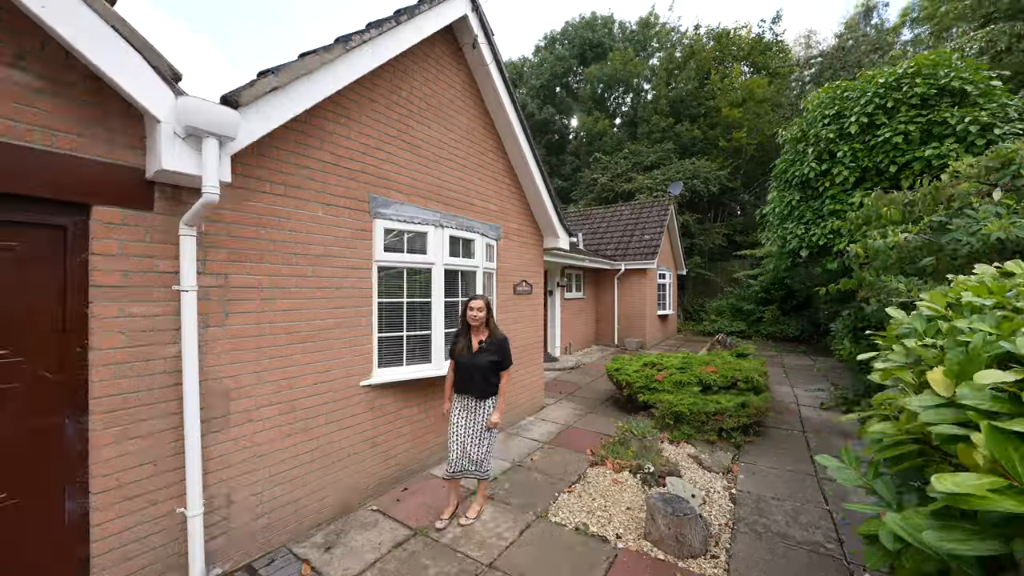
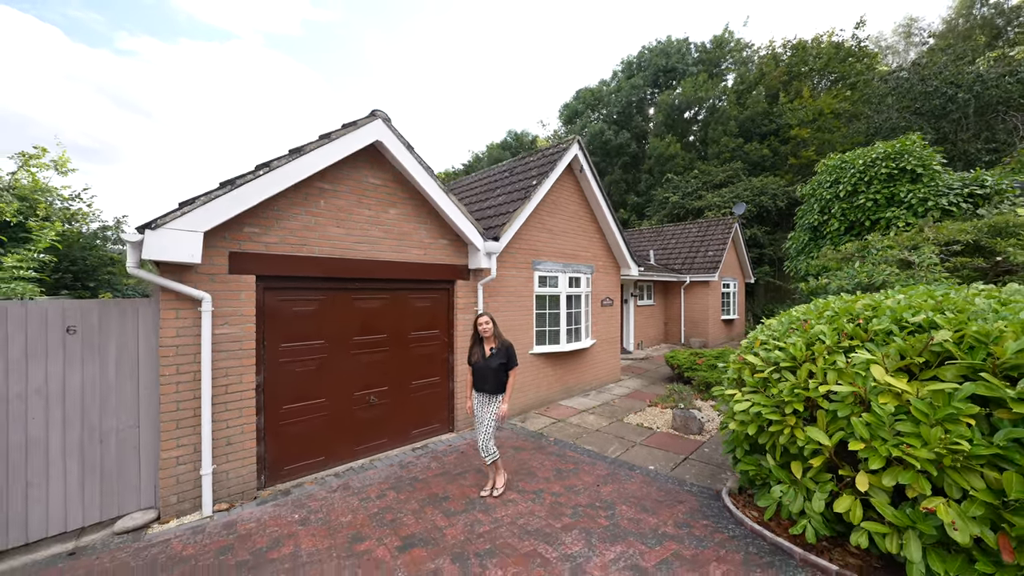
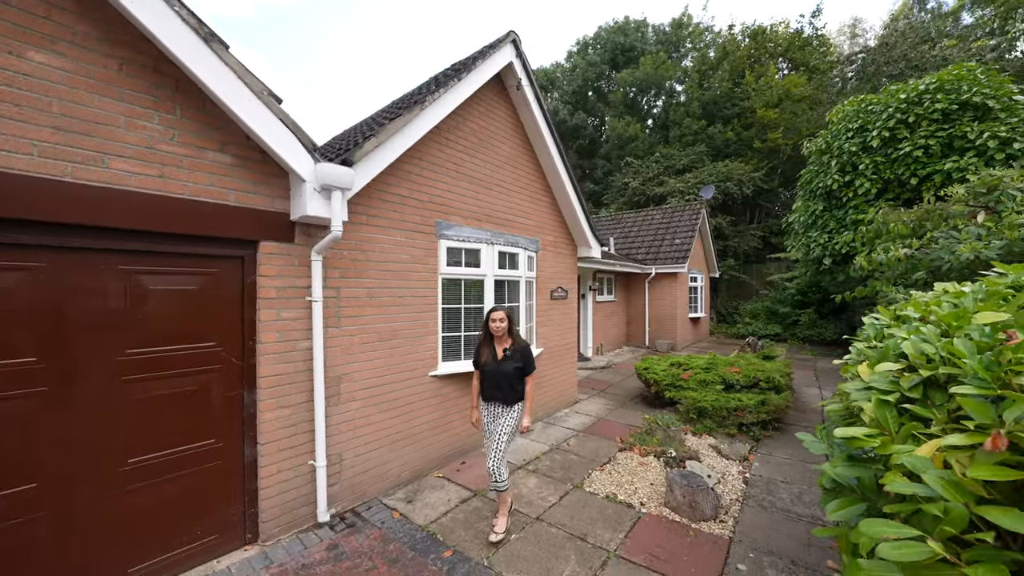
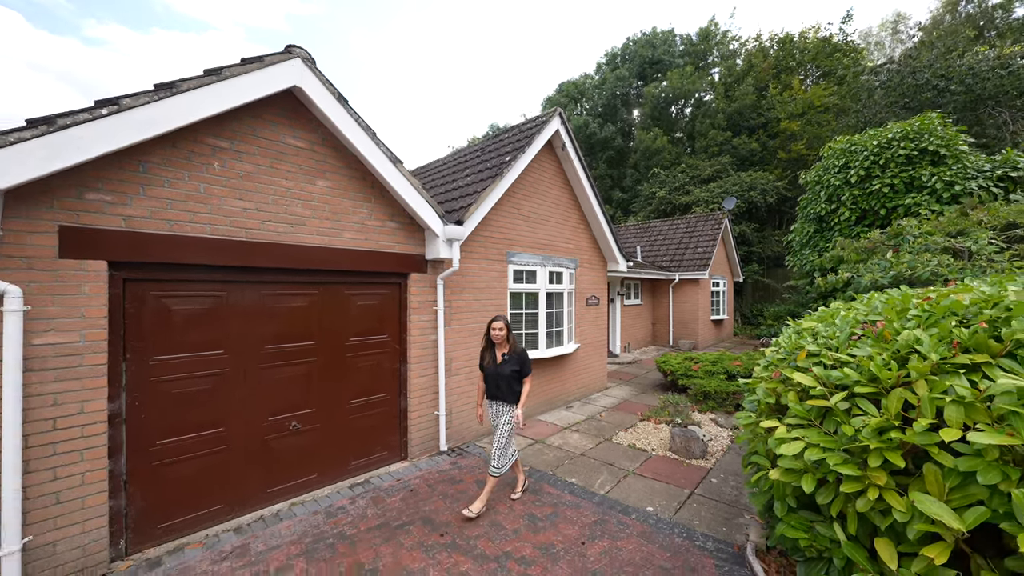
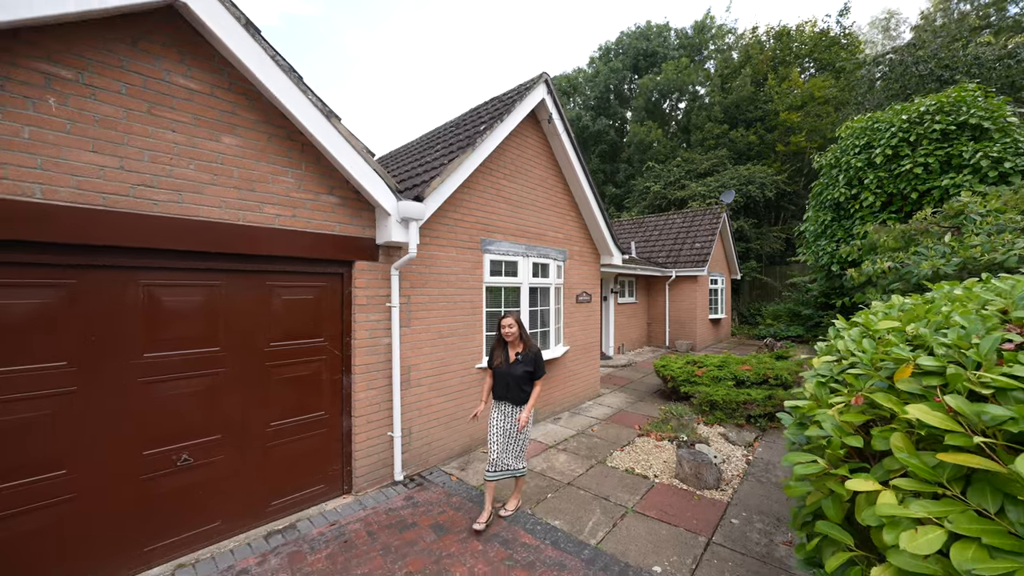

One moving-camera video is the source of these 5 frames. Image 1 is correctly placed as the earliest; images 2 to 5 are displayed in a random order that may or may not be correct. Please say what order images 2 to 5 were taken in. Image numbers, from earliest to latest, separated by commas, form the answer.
3, 5, 4, 2
